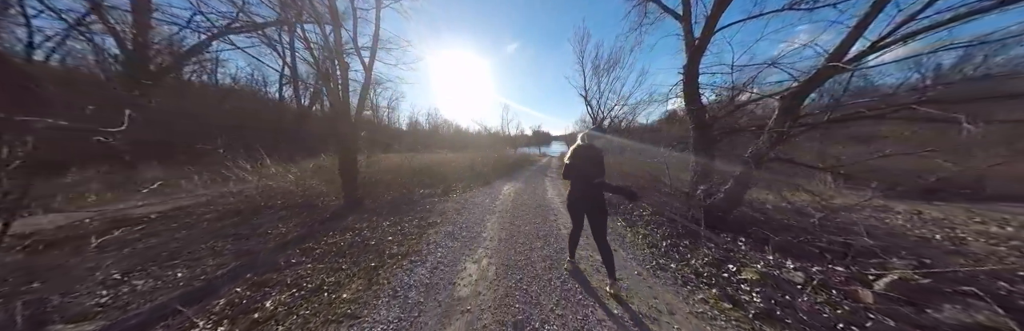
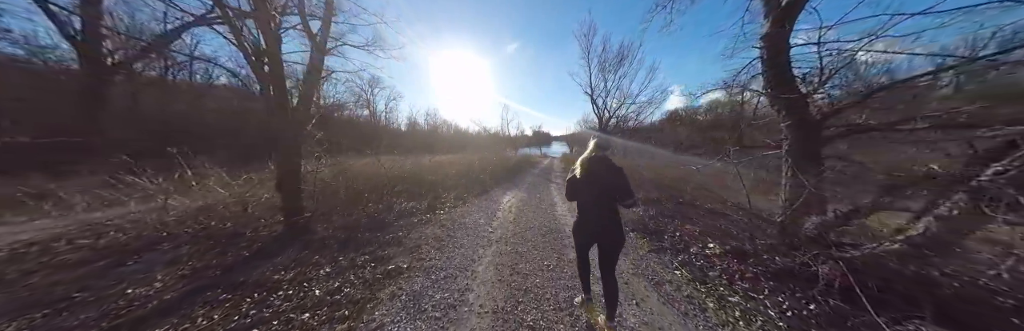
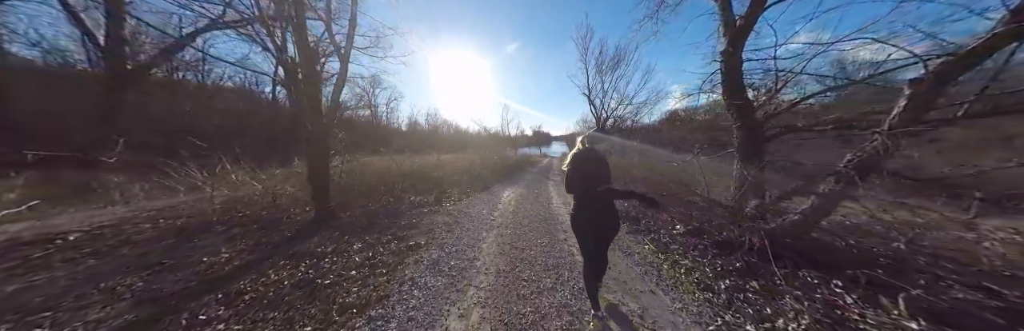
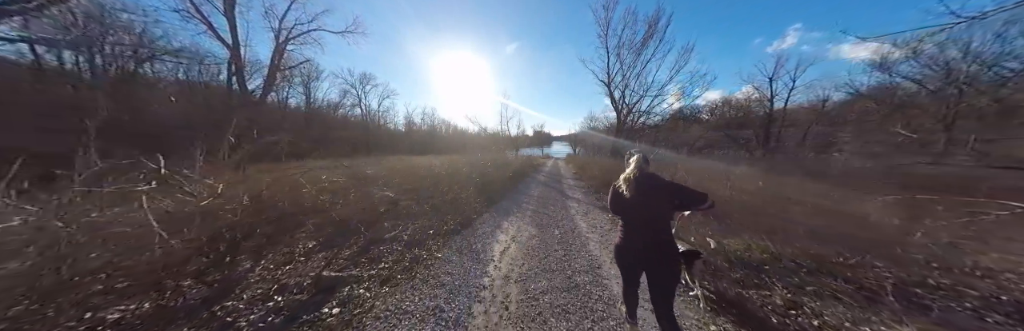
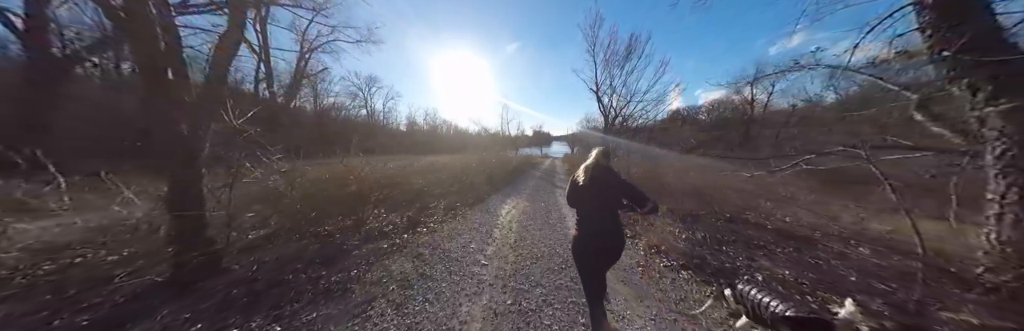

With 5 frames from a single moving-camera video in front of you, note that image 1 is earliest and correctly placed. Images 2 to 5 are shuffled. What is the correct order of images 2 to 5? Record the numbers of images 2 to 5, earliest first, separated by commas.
3, 2, 5, 4
